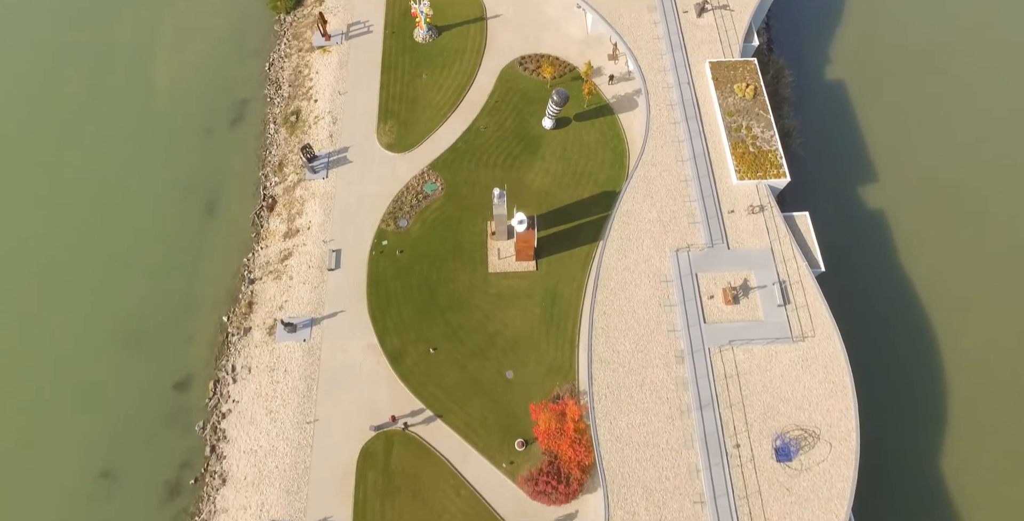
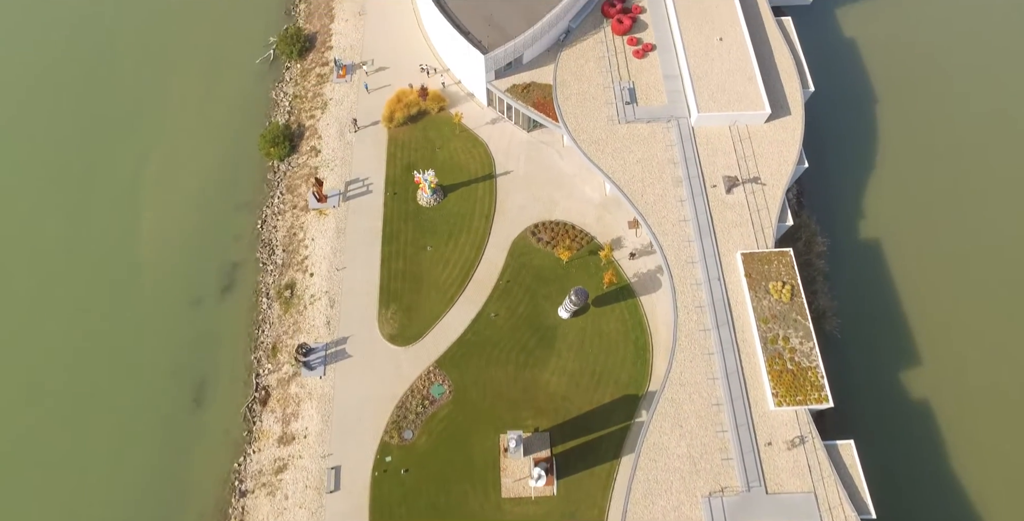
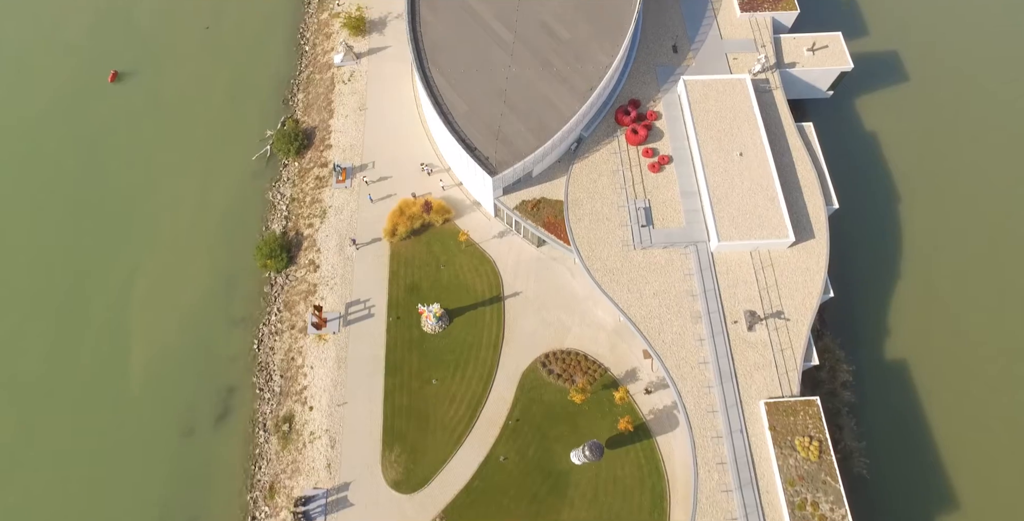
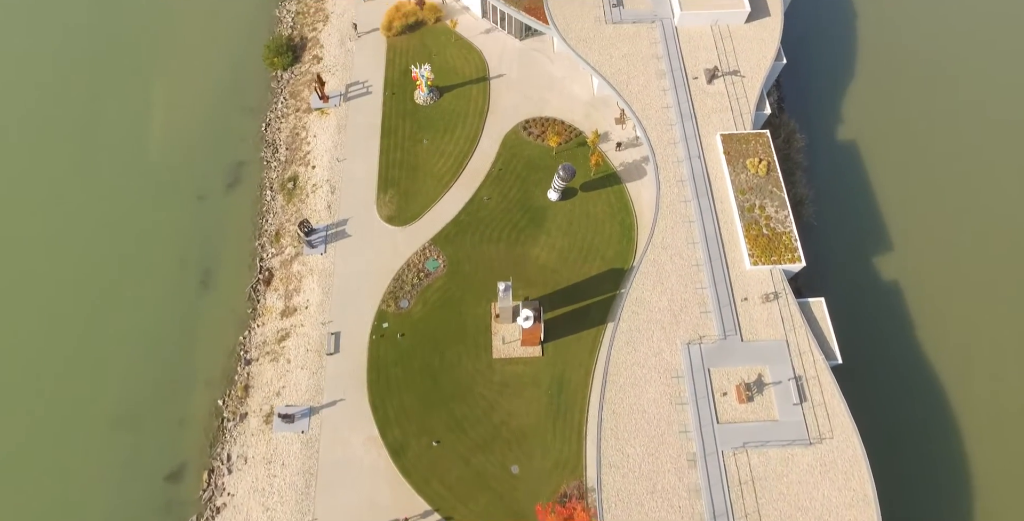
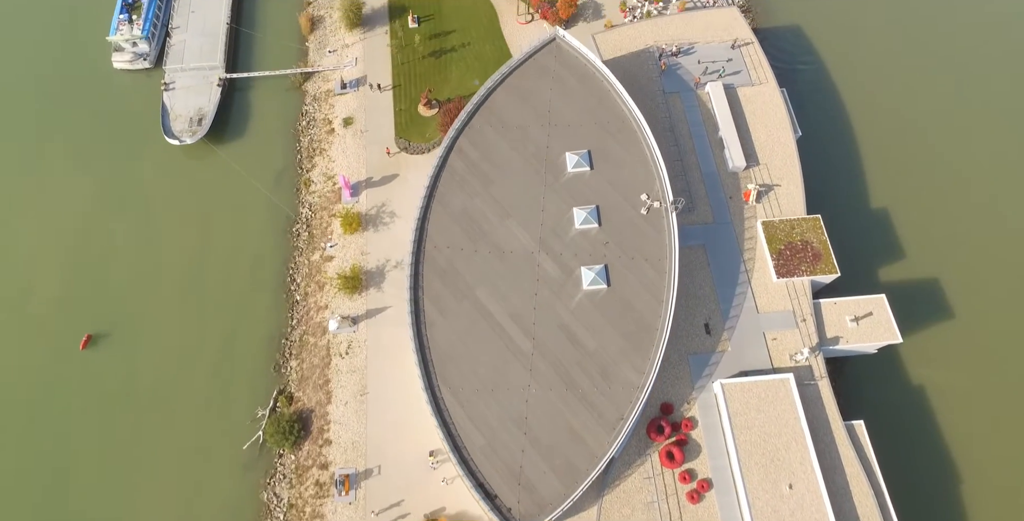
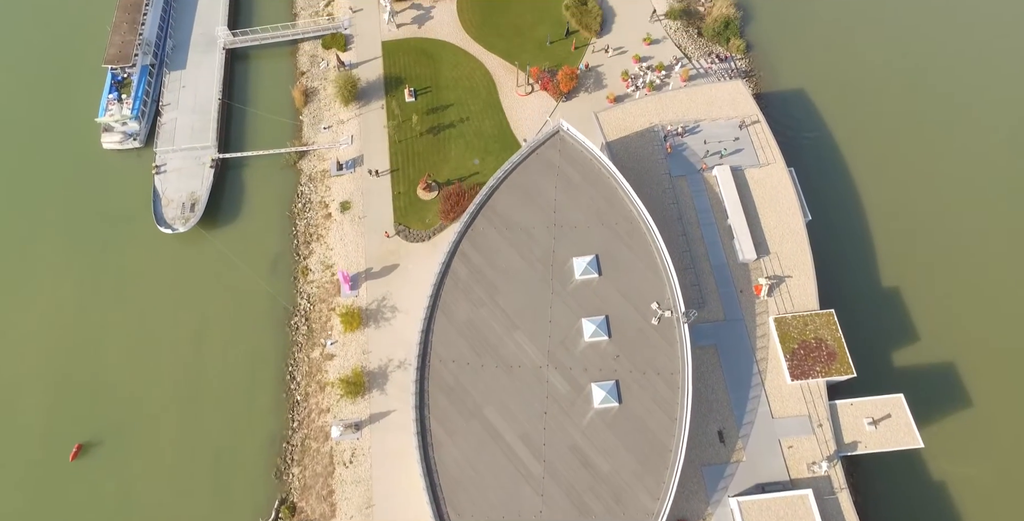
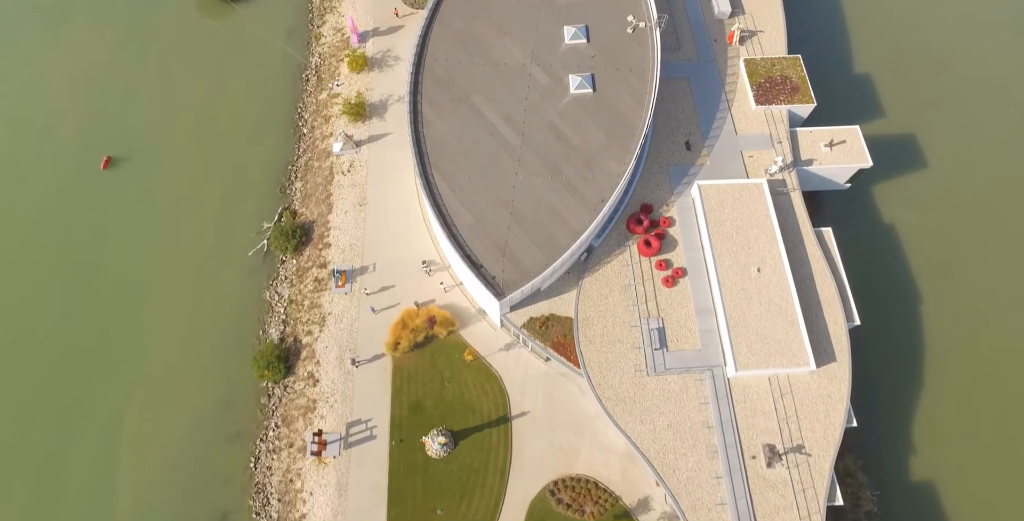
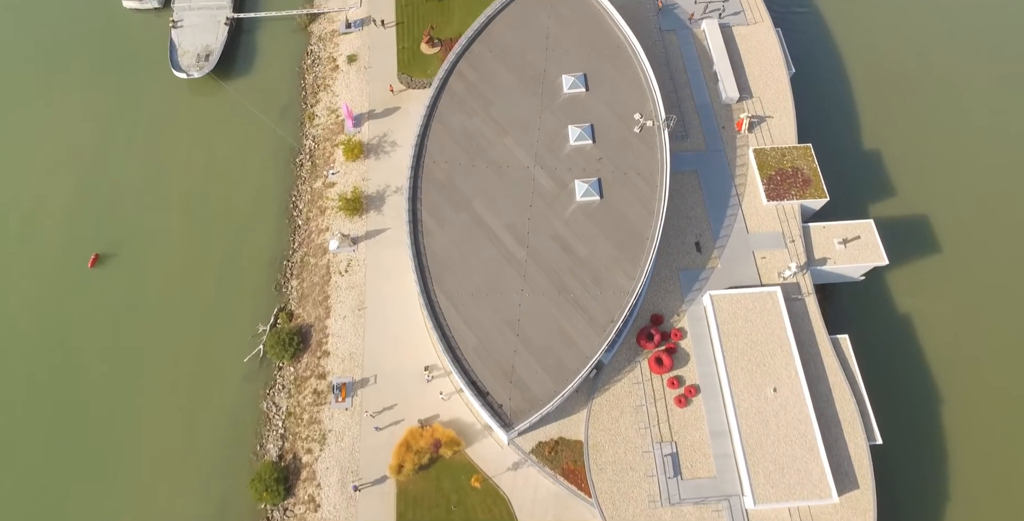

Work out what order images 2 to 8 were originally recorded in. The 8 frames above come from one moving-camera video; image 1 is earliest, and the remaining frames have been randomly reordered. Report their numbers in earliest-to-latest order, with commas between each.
4, 2, 3, 7, 8, 5, 6
